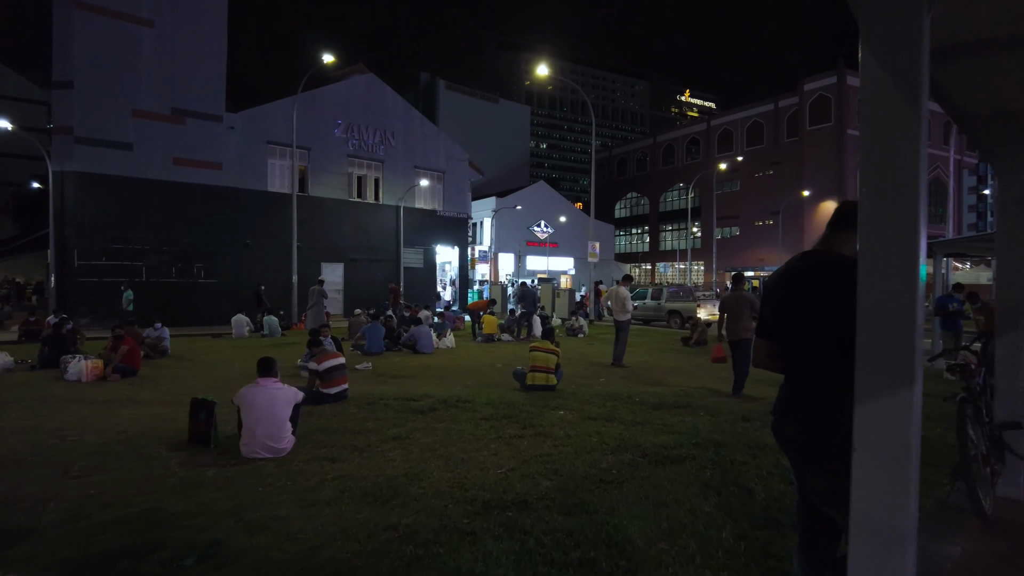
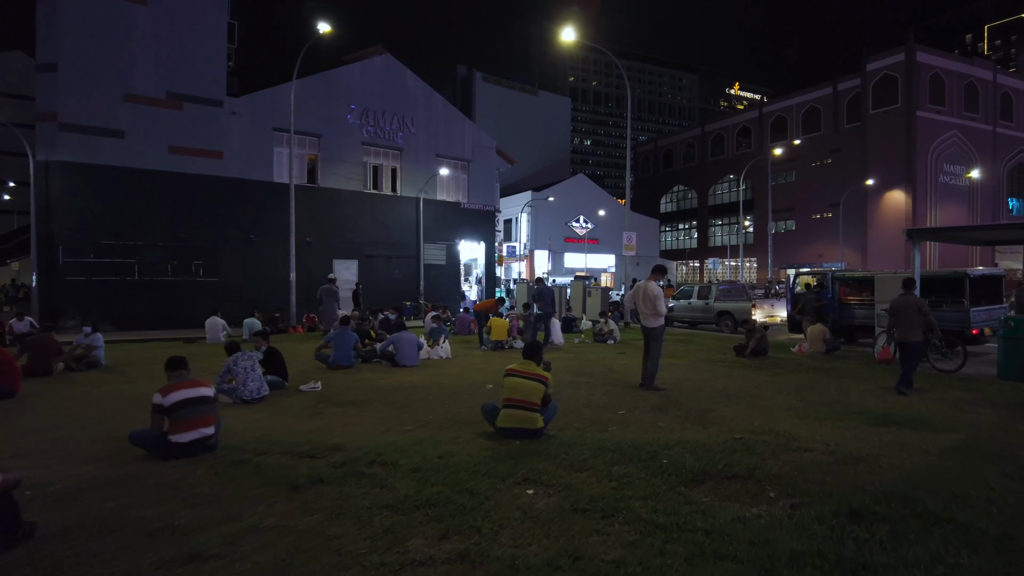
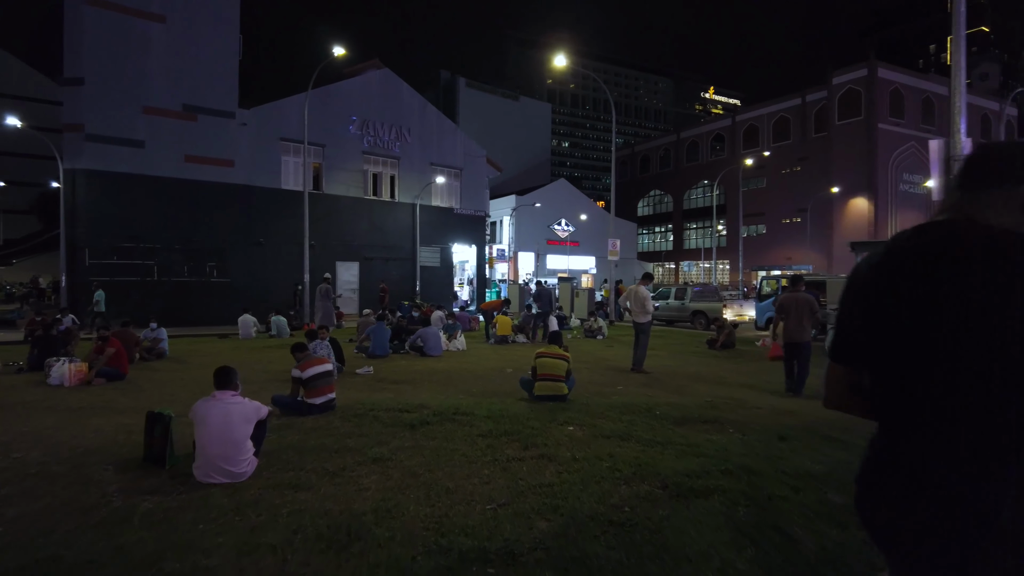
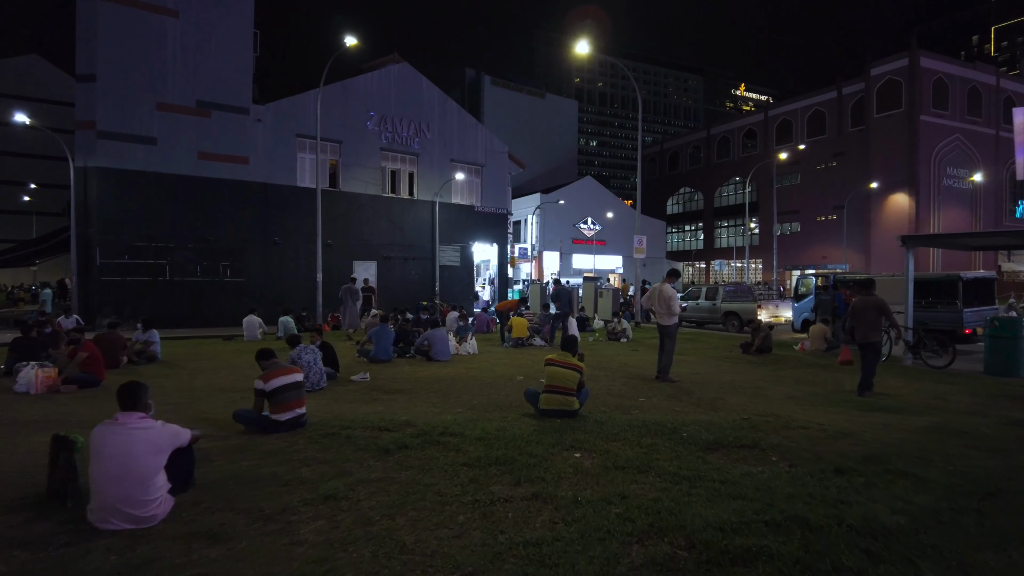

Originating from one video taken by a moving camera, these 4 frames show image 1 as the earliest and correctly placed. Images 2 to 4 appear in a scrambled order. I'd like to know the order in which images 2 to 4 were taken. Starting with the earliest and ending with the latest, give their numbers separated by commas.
3, 4, 2
